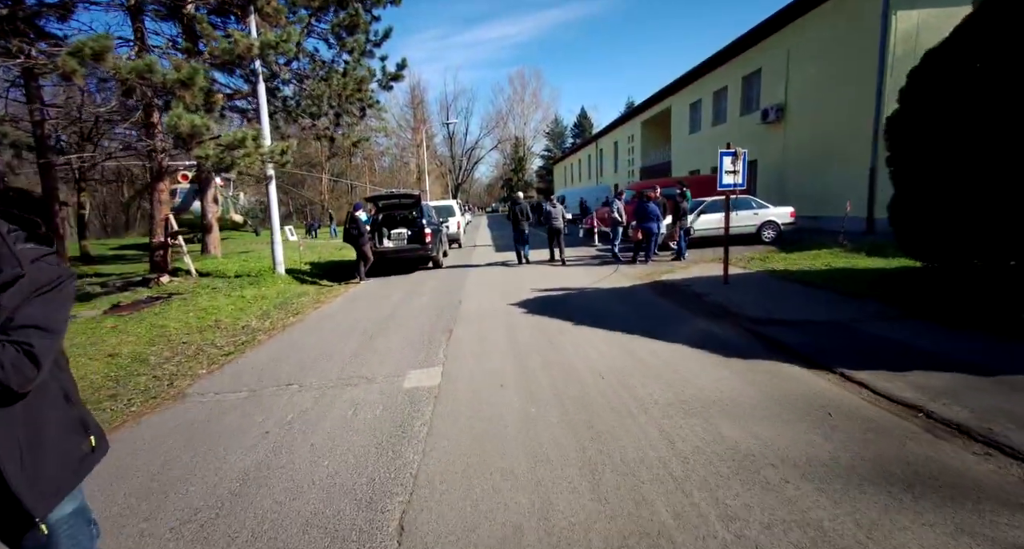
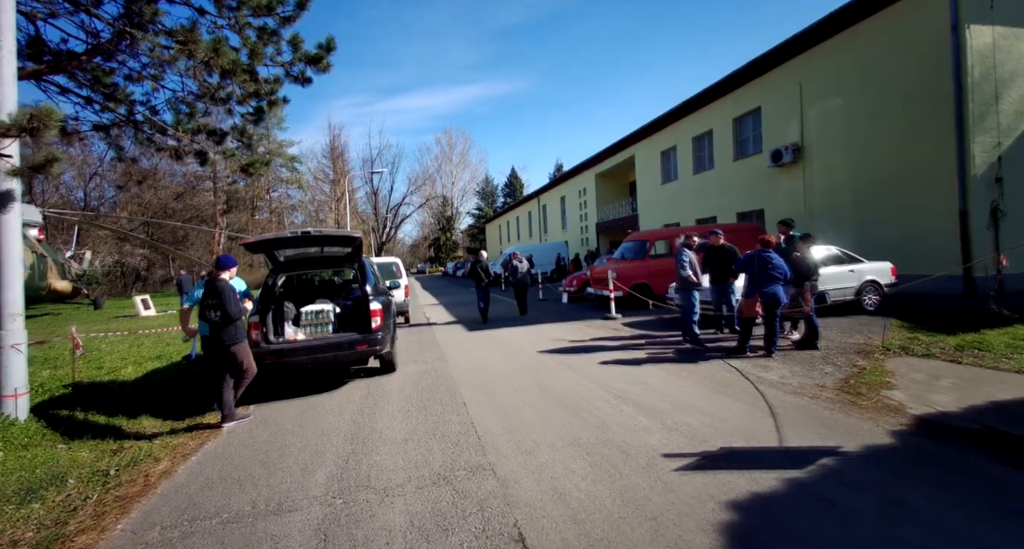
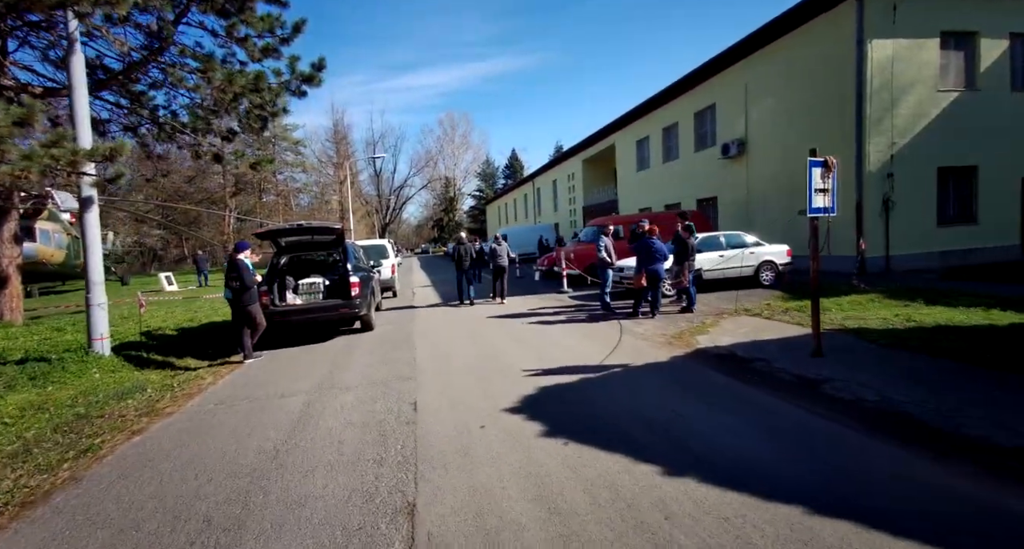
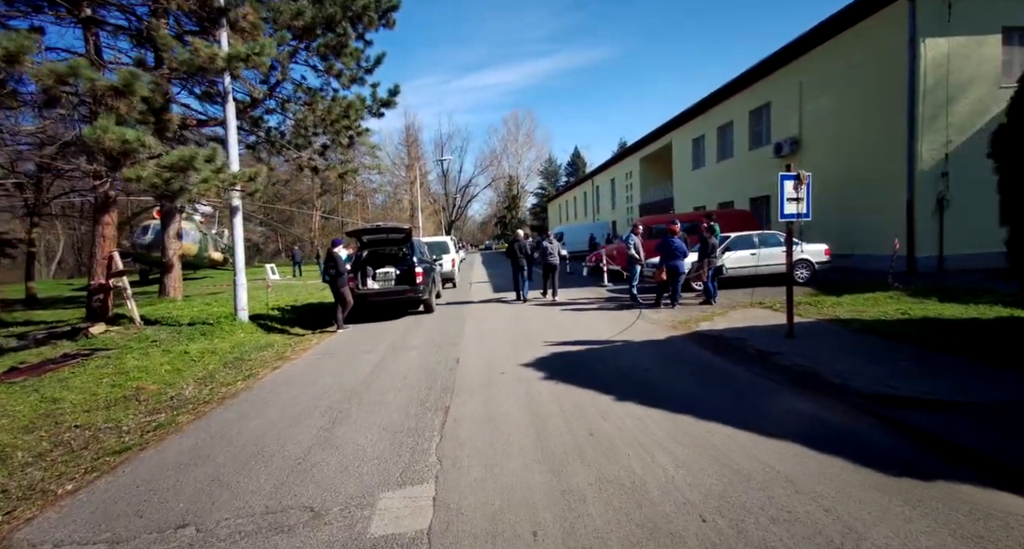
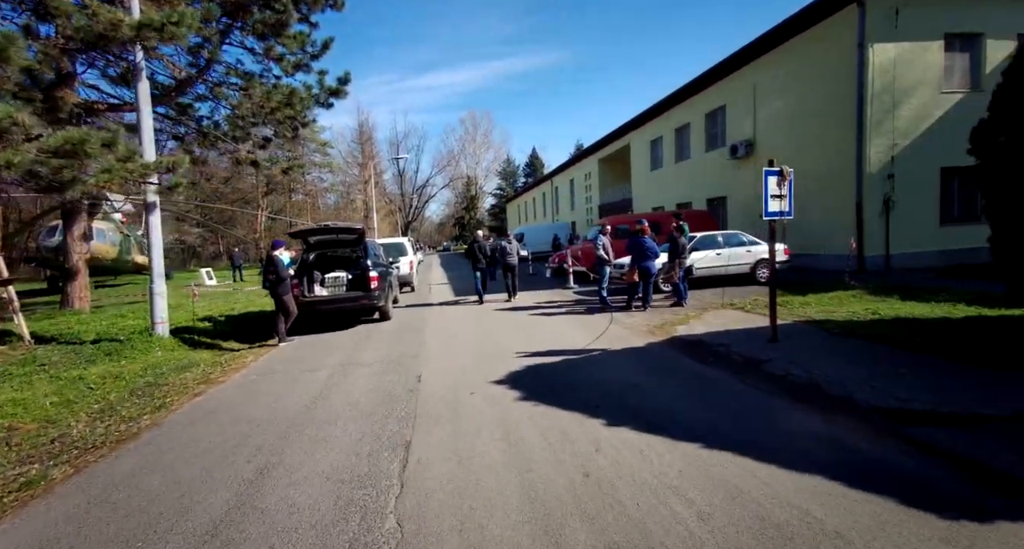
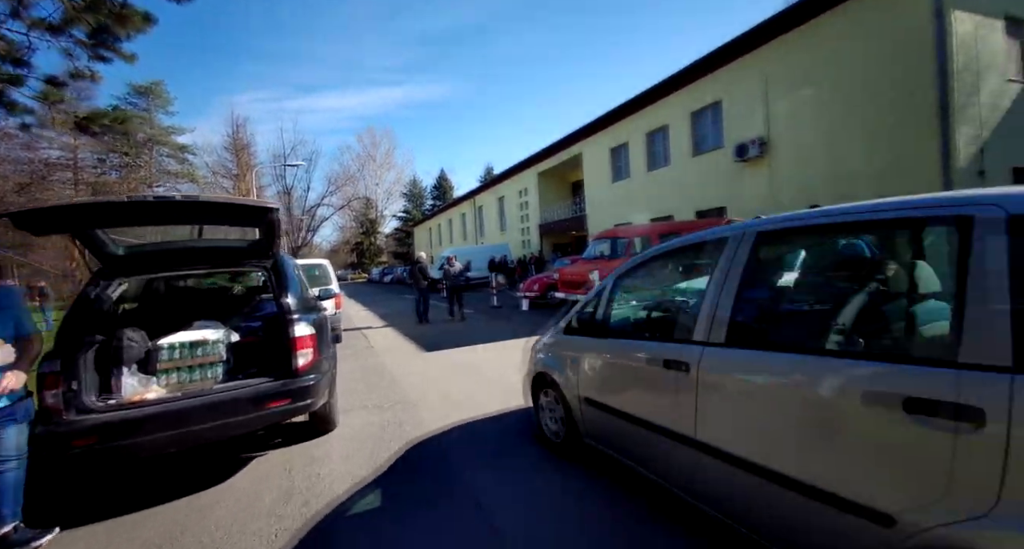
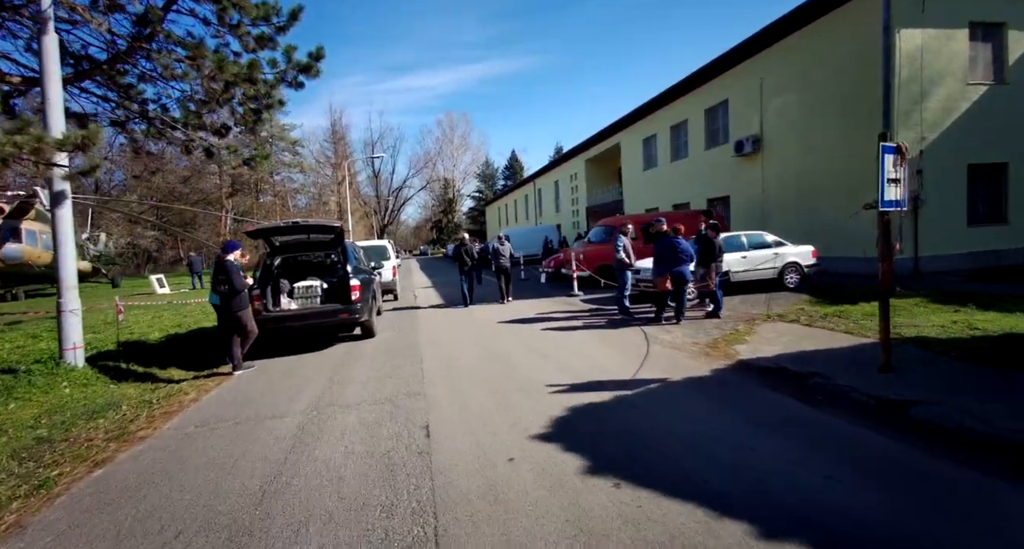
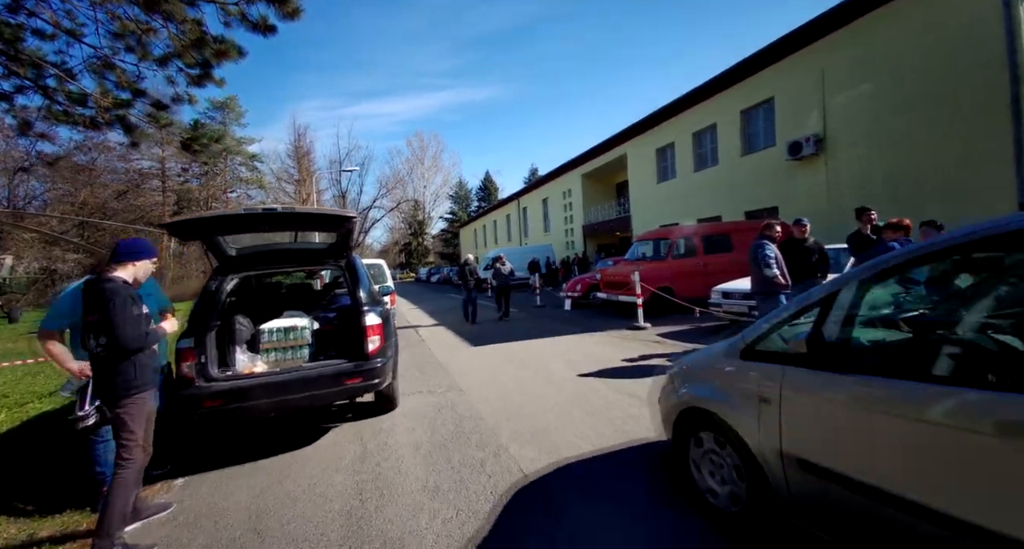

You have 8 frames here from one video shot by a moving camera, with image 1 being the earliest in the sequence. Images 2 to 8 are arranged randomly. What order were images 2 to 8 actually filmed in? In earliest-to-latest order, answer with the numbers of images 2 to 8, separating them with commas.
4, 5, 3, 7, 2, 8, 6
